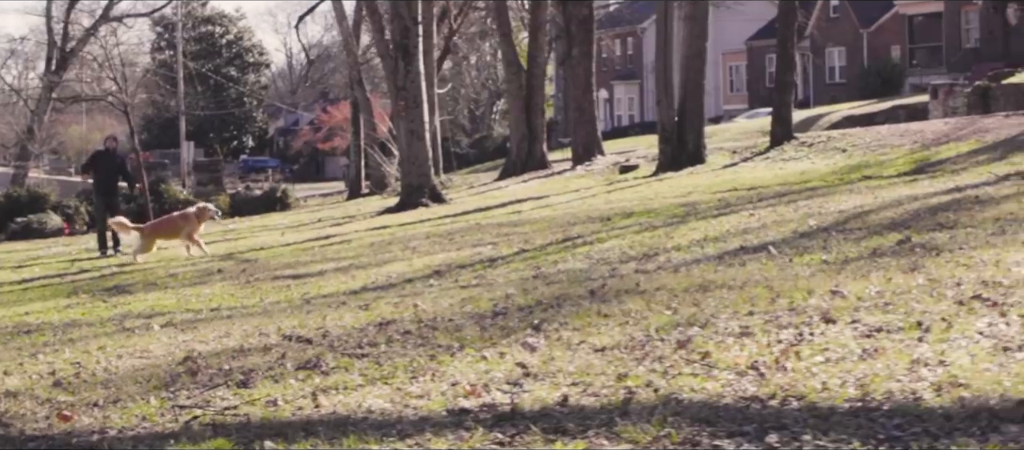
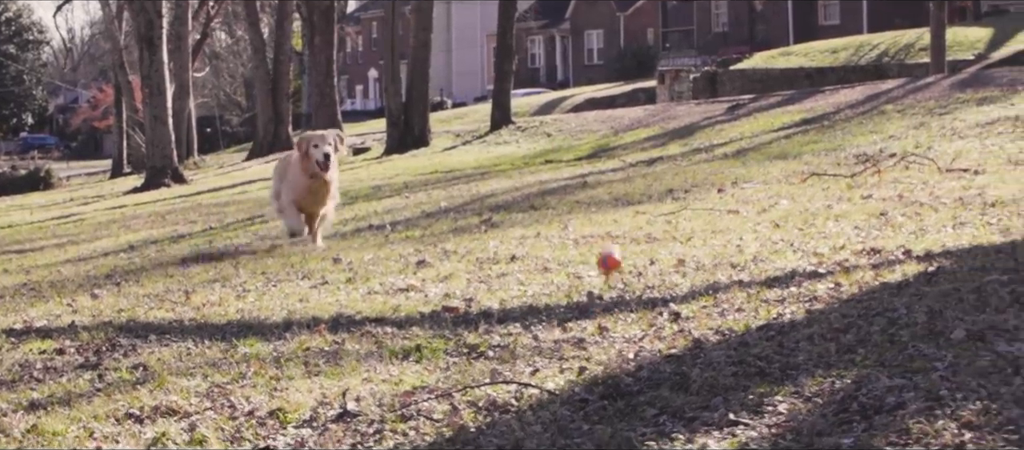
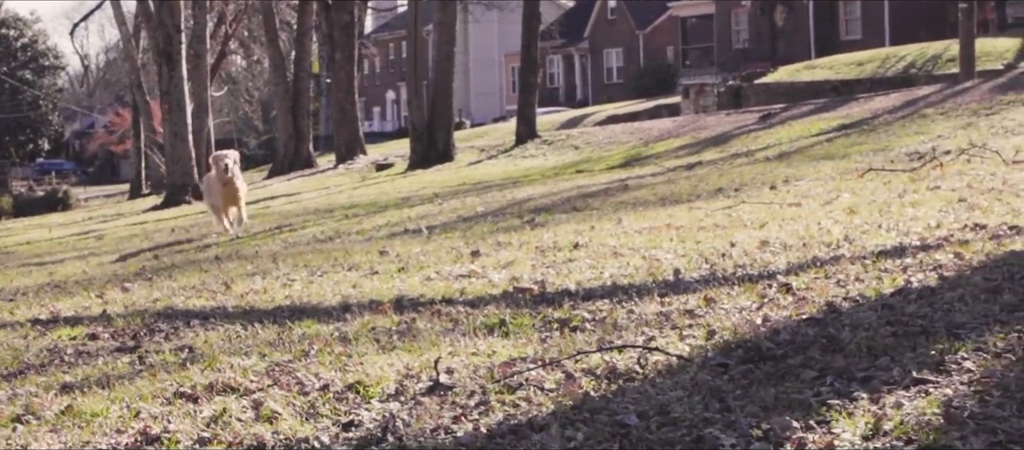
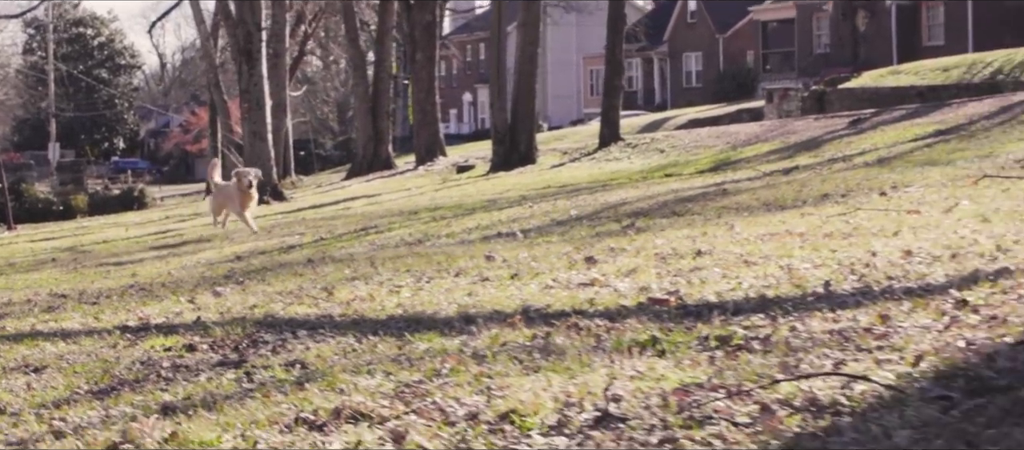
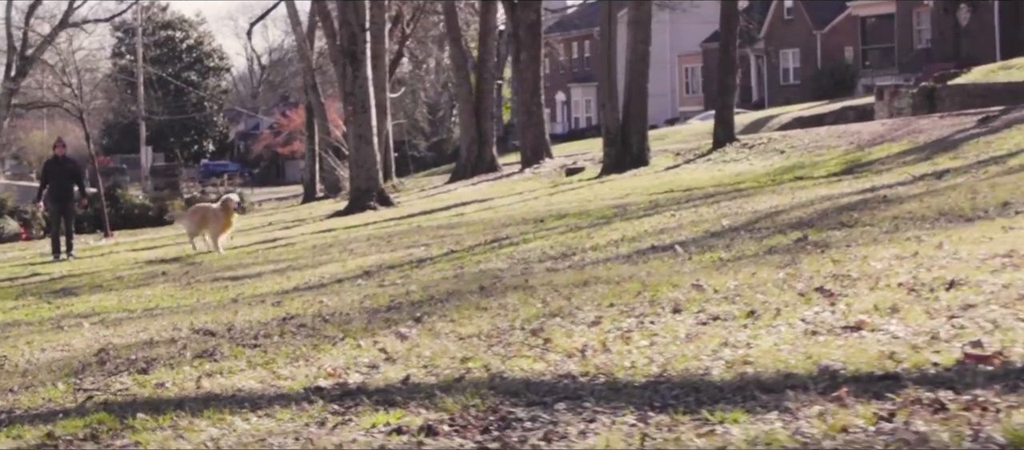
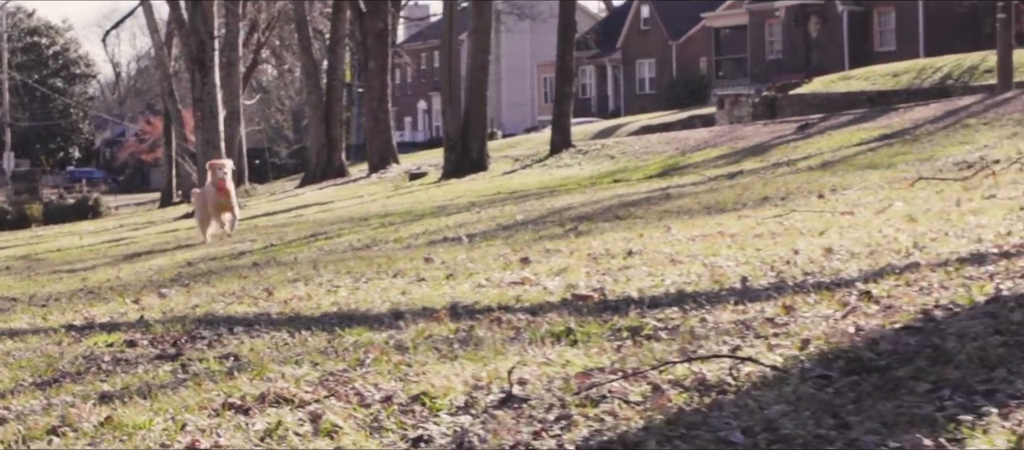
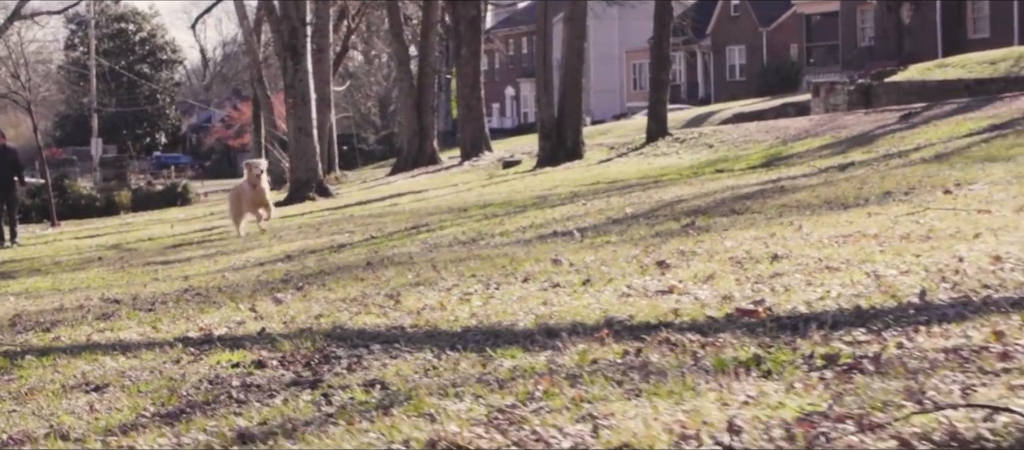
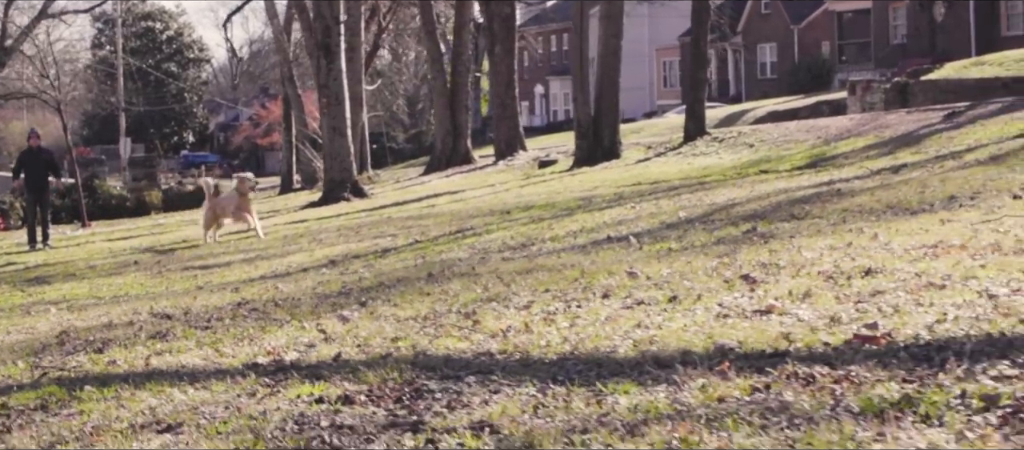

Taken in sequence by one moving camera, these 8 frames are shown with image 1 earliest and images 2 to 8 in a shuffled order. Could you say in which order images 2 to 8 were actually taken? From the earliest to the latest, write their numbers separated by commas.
5, 8, 7, 4, 6, 3, 2
